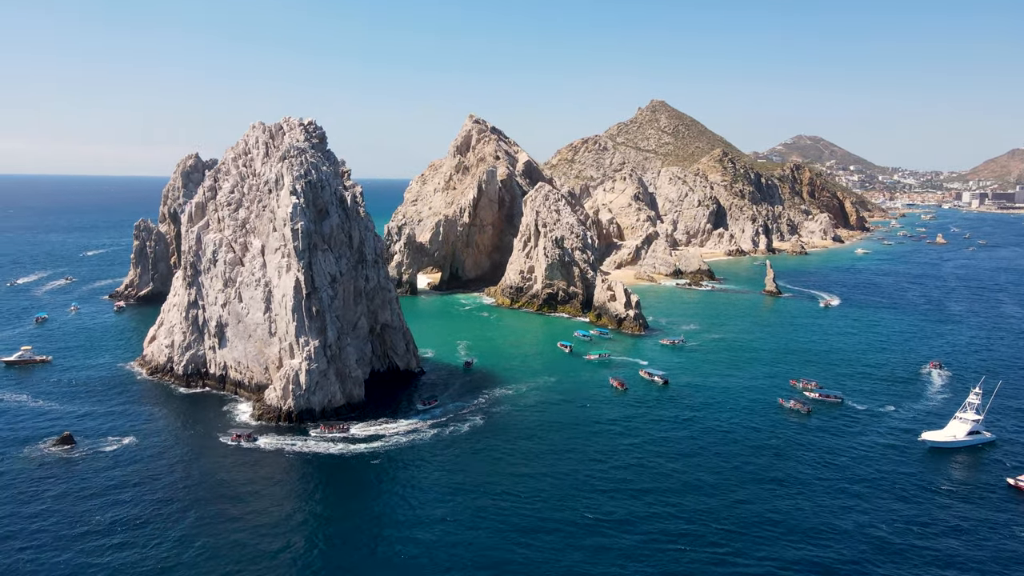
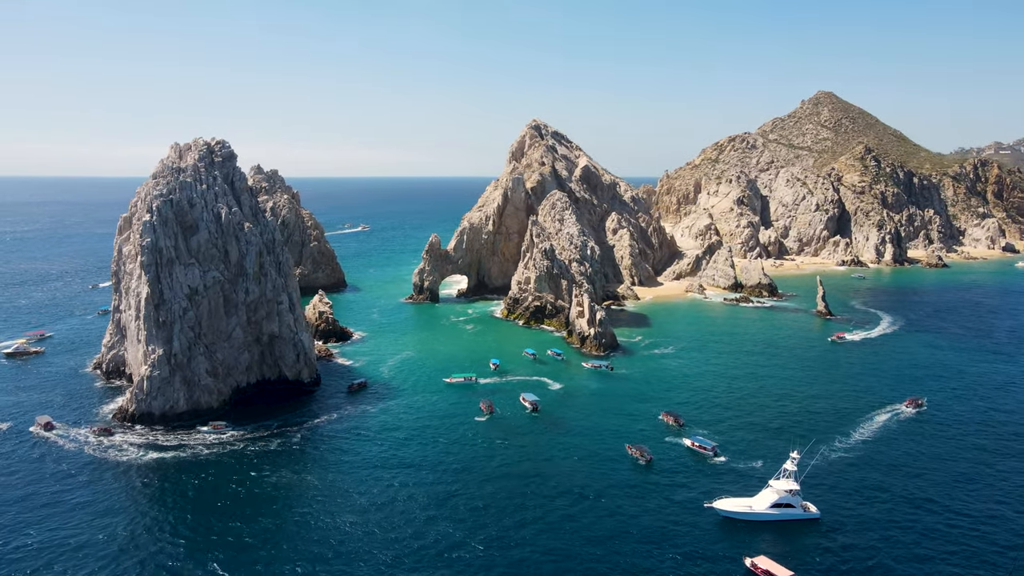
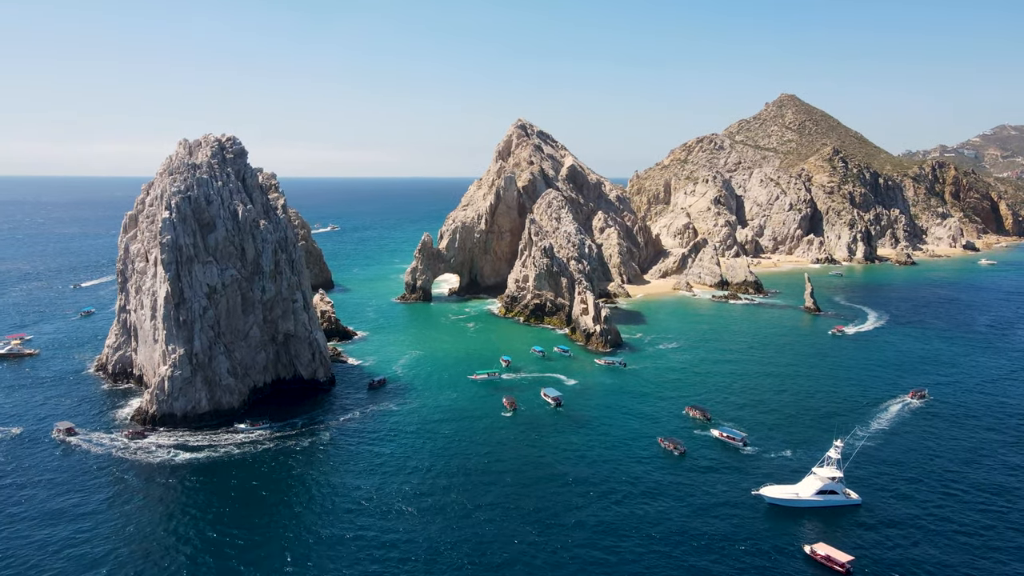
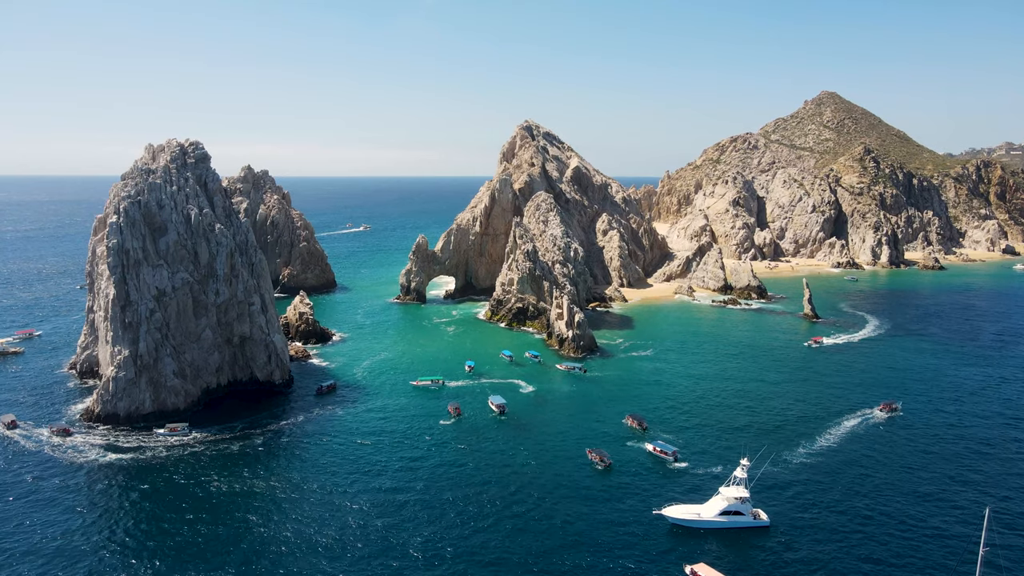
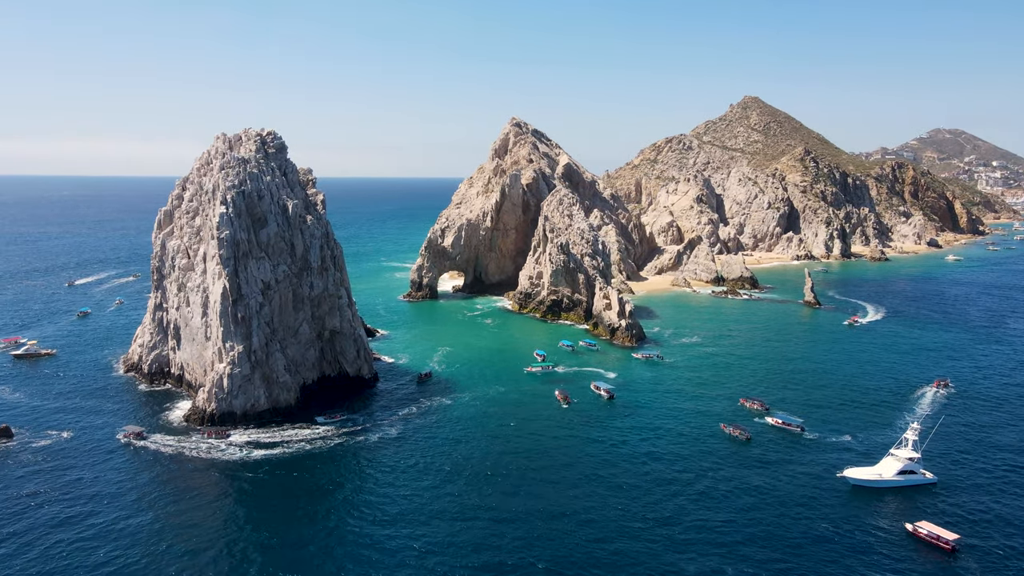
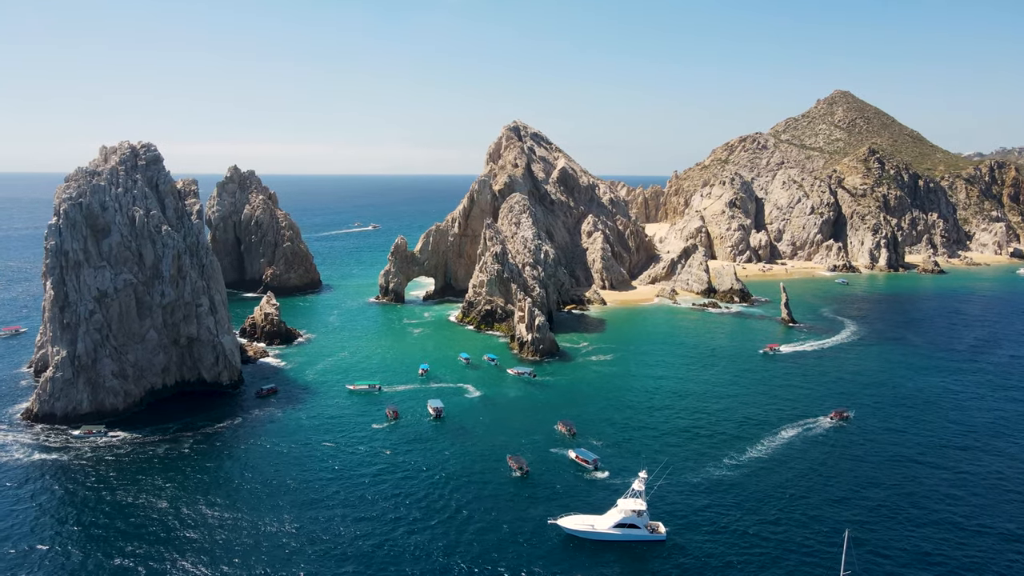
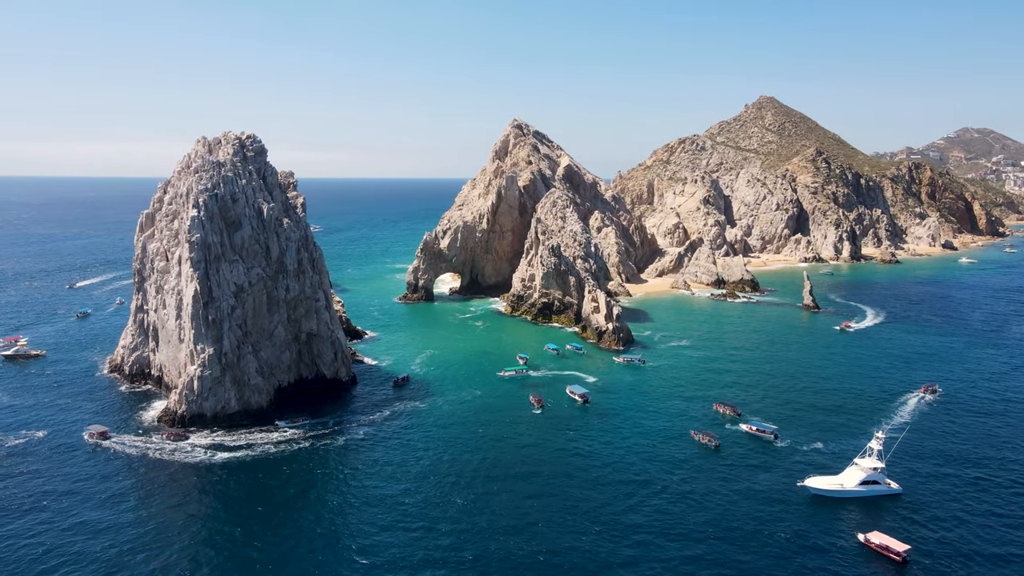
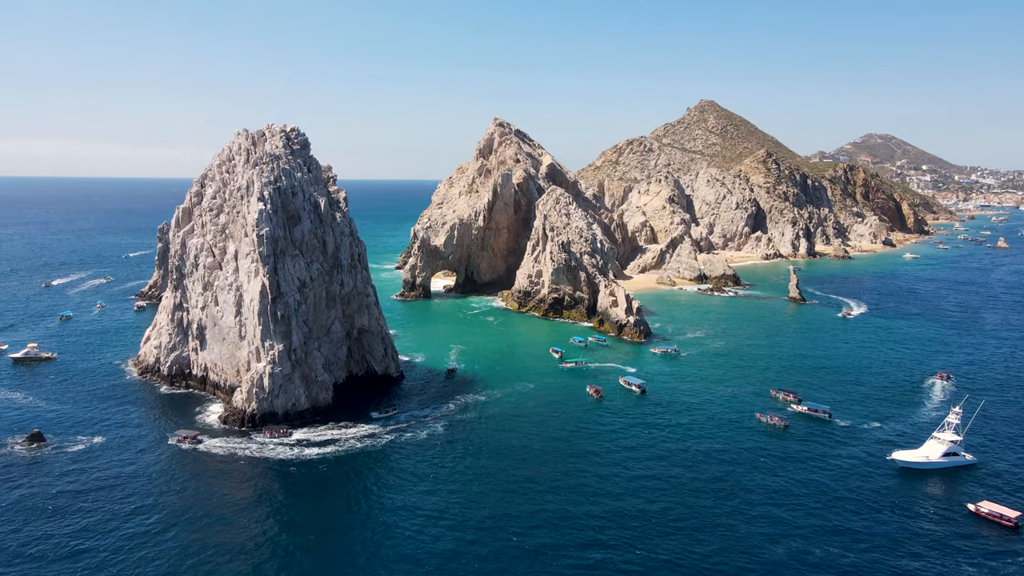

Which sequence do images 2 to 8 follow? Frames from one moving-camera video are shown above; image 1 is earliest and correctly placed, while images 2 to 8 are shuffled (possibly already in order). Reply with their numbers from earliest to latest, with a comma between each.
8, 5, 7, 3, 2, 4, 6
